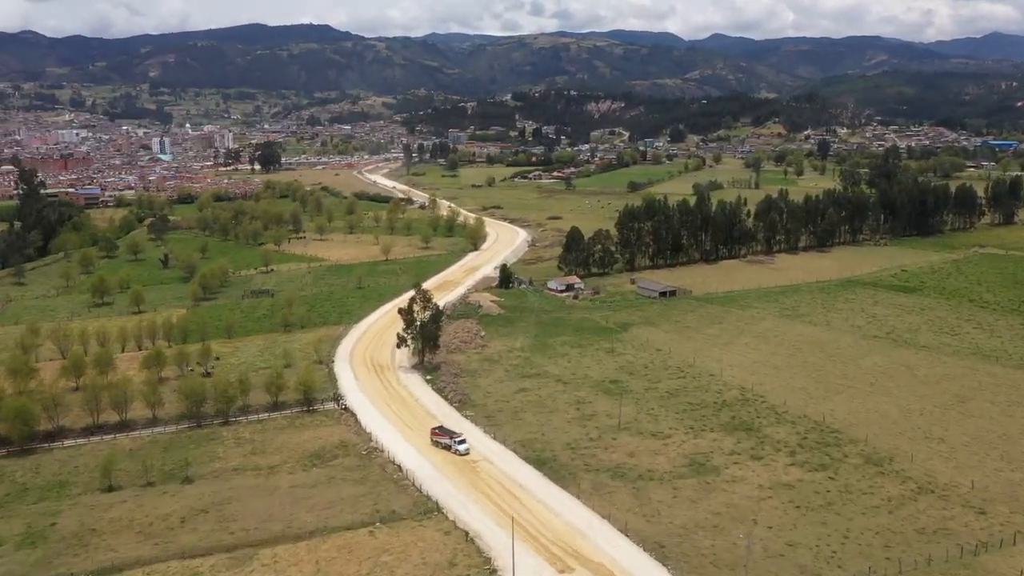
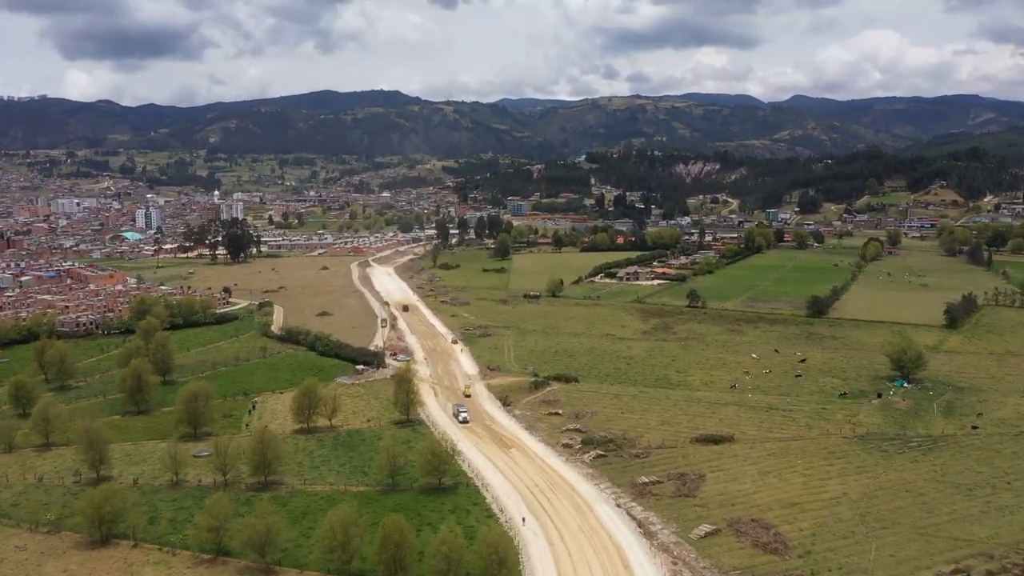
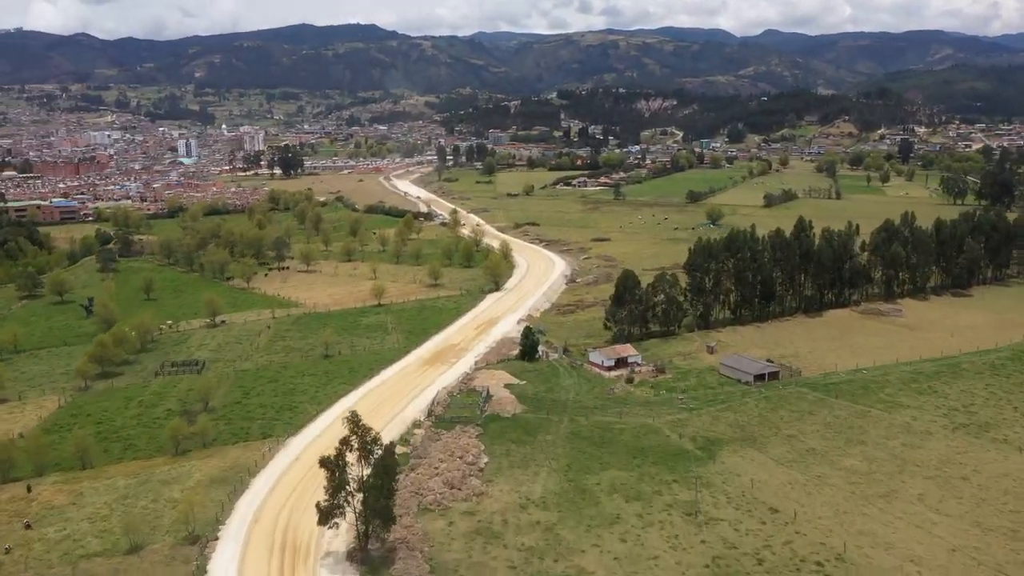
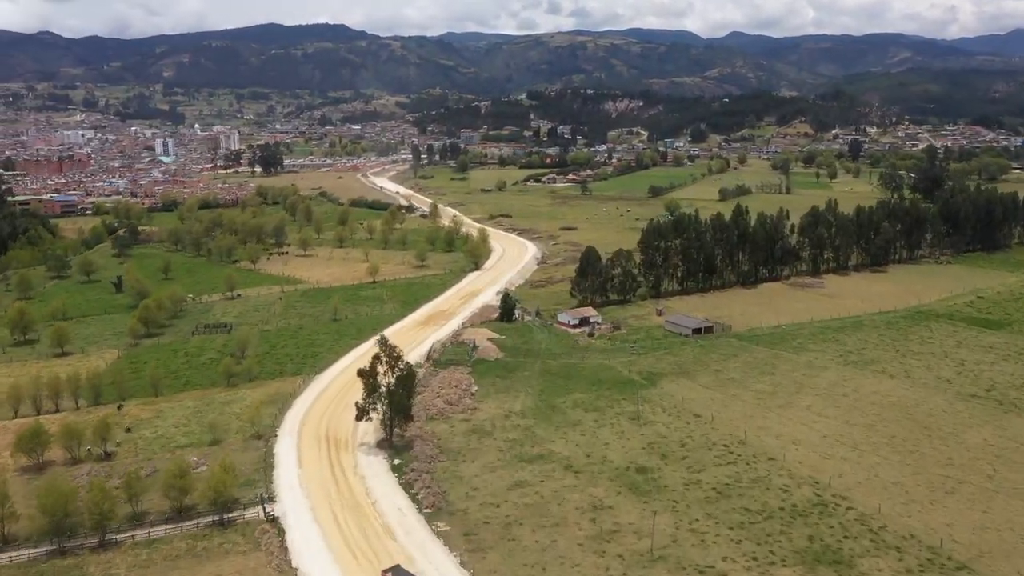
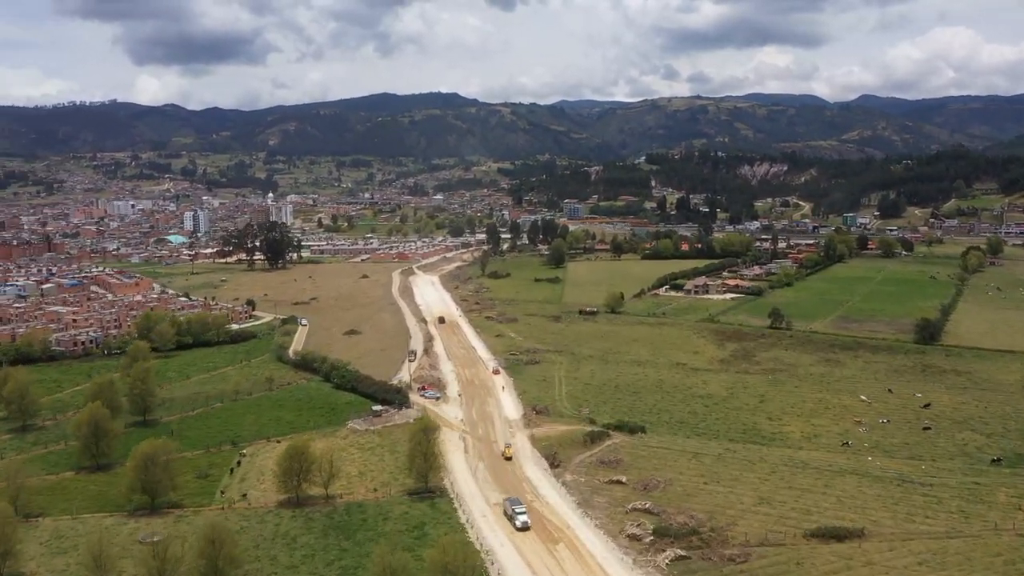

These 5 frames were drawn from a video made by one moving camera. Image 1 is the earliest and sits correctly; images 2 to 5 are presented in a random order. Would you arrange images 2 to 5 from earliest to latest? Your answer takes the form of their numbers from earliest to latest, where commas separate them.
4, 3, 2, 5
